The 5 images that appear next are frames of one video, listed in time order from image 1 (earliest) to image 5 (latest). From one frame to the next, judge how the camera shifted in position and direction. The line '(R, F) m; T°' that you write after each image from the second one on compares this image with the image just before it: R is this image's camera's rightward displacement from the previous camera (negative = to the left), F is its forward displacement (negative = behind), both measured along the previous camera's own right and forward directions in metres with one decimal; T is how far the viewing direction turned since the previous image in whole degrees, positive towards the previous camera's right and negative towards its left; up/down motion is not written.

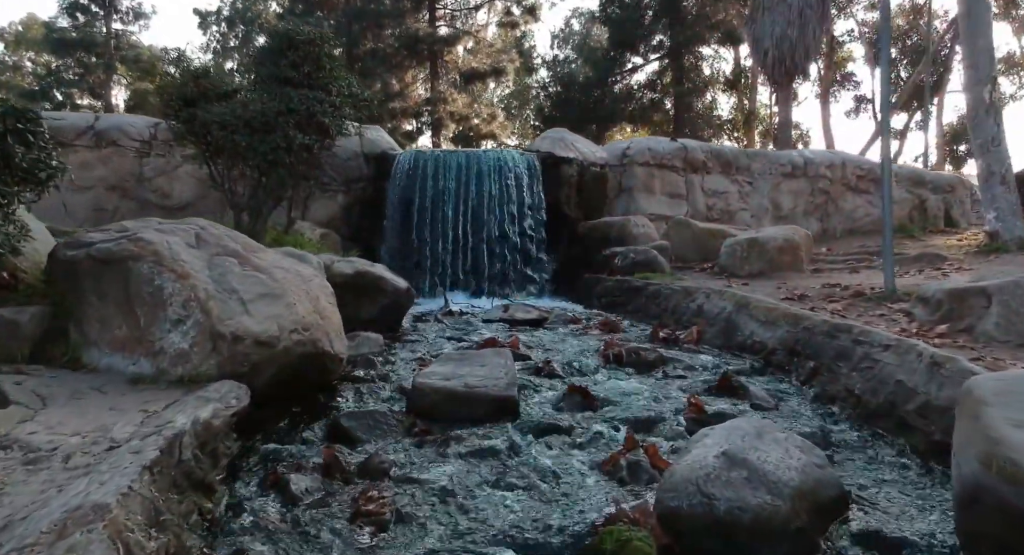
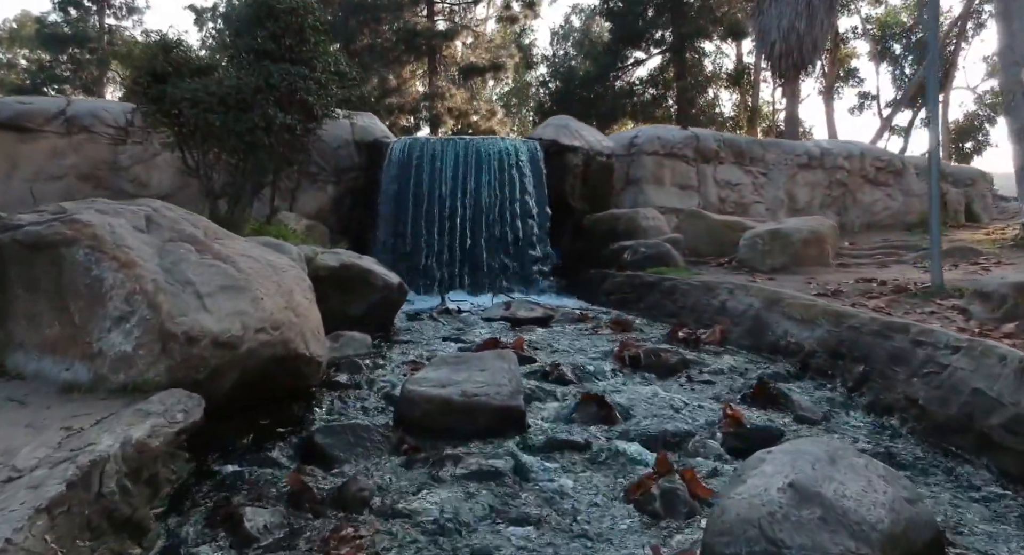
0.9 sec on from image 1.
(0.0, +0.8) m; 0°
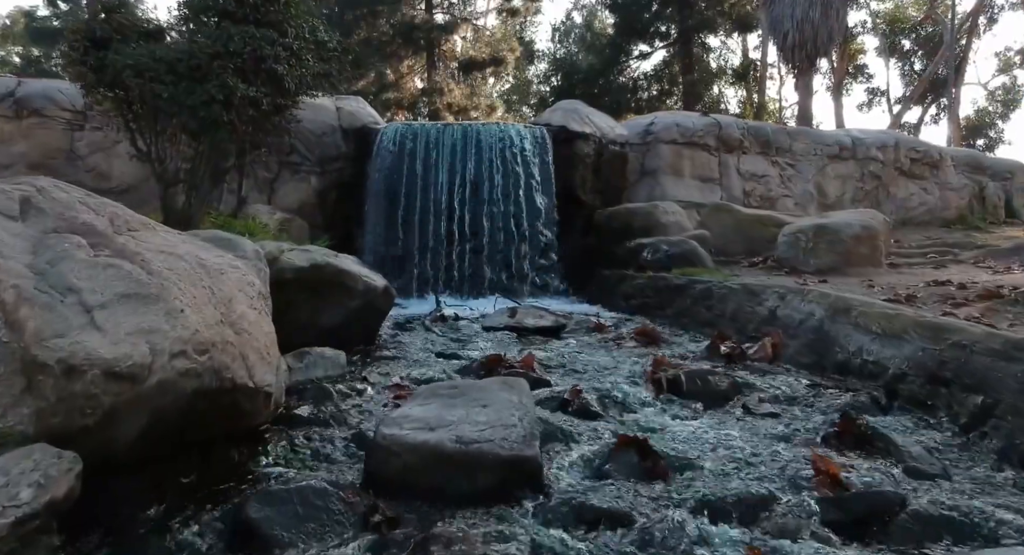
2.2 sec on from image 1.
(-0.1, +1.2) m; 0°
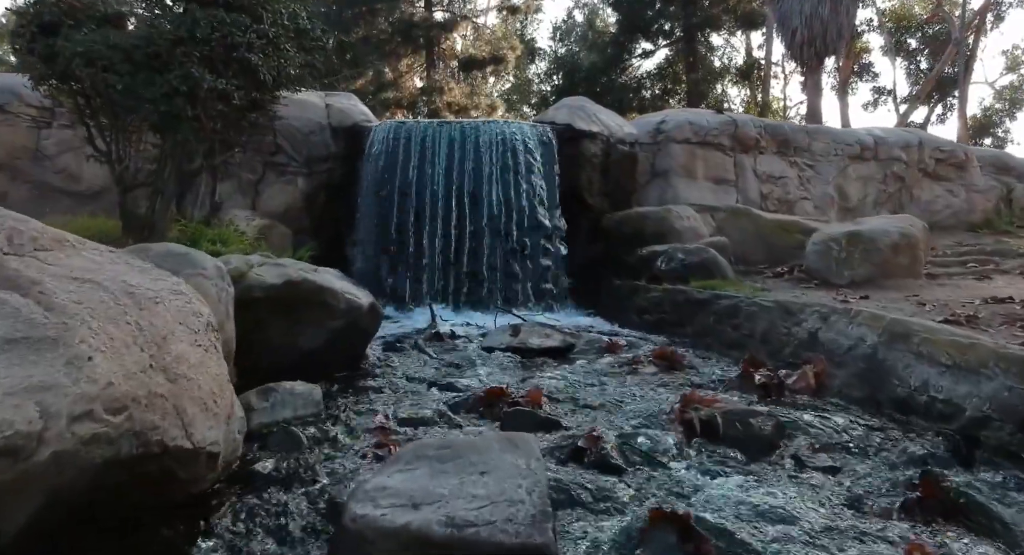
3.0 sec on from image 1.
(0.0, +0.8) m; 0°
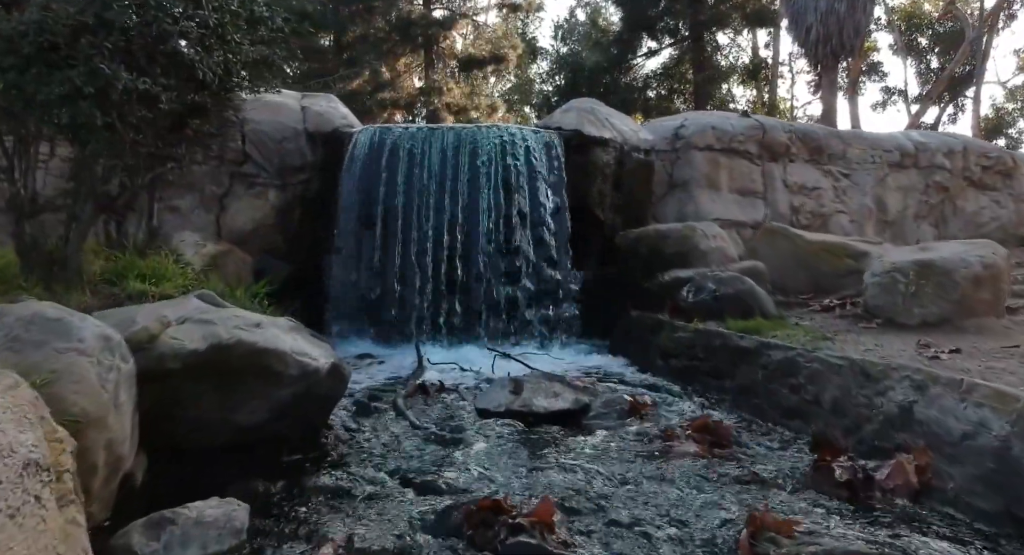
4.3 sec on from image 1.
(0.0, +1.3) m; 0°
